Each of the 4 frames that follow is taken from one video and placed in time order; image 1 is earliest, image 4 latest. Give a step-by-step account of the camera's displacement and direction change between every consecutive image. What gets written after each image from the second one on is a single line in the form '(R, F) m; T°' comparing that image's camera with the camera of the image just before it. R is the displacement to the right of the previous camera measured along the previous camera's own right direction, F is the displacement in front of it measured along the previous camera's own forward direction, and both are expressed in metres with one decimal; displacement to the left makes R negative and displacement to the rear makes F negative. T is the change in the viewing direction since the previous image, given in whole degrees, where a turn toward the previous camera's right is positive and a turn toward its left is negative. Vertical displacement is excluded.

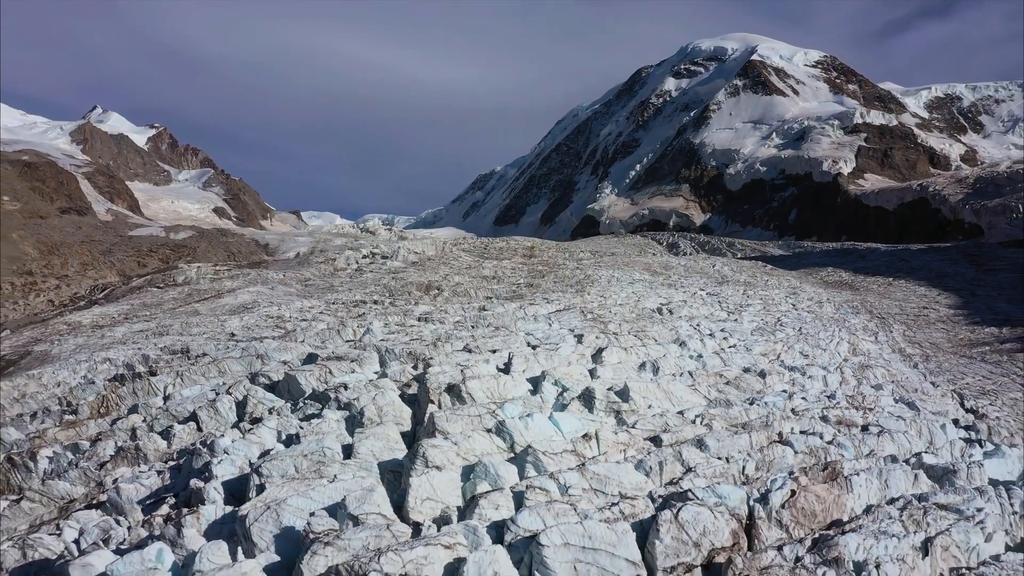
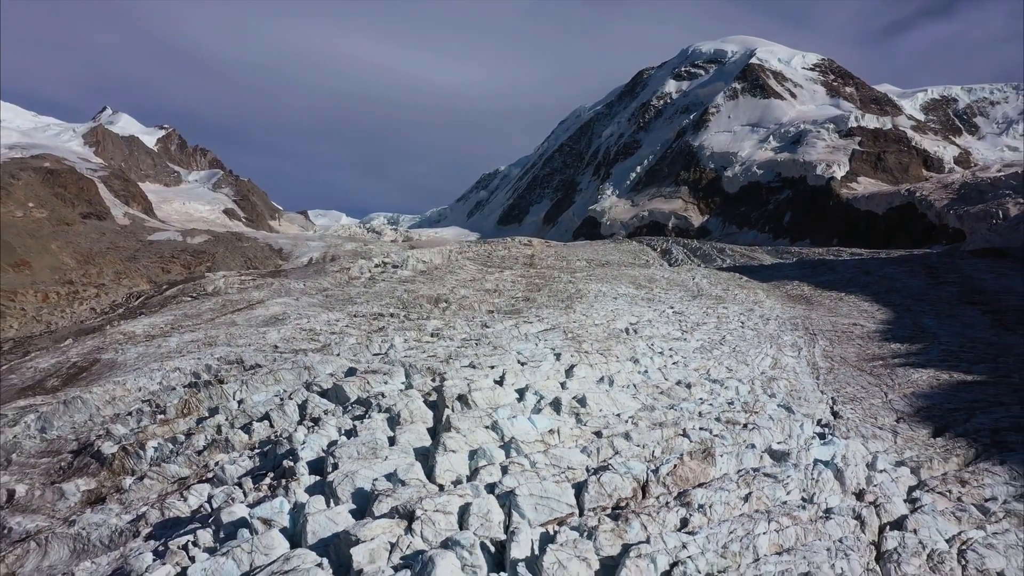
(+0.1, -1.8) m; 0°
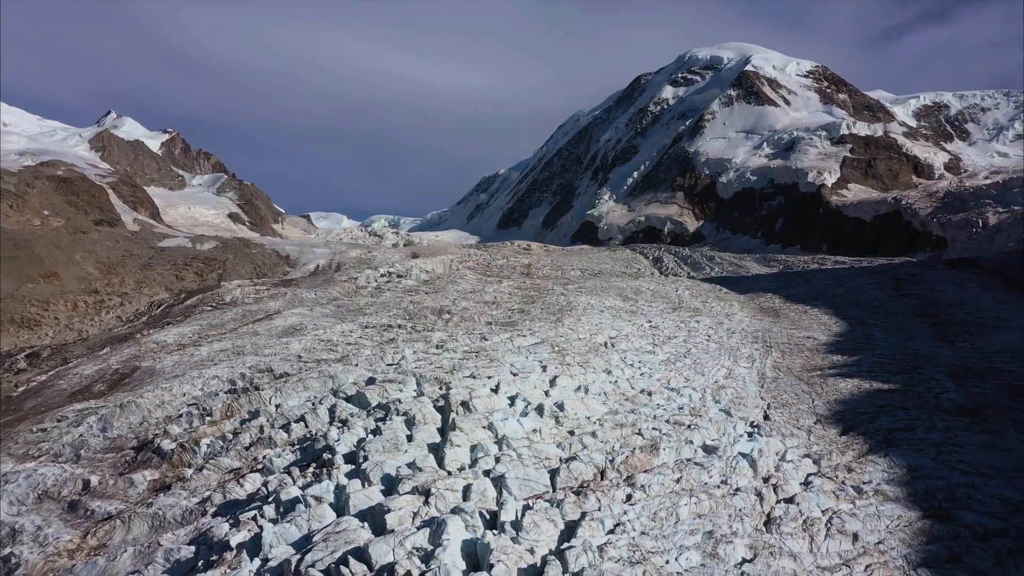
(+0.1, -1.5) m; 0°
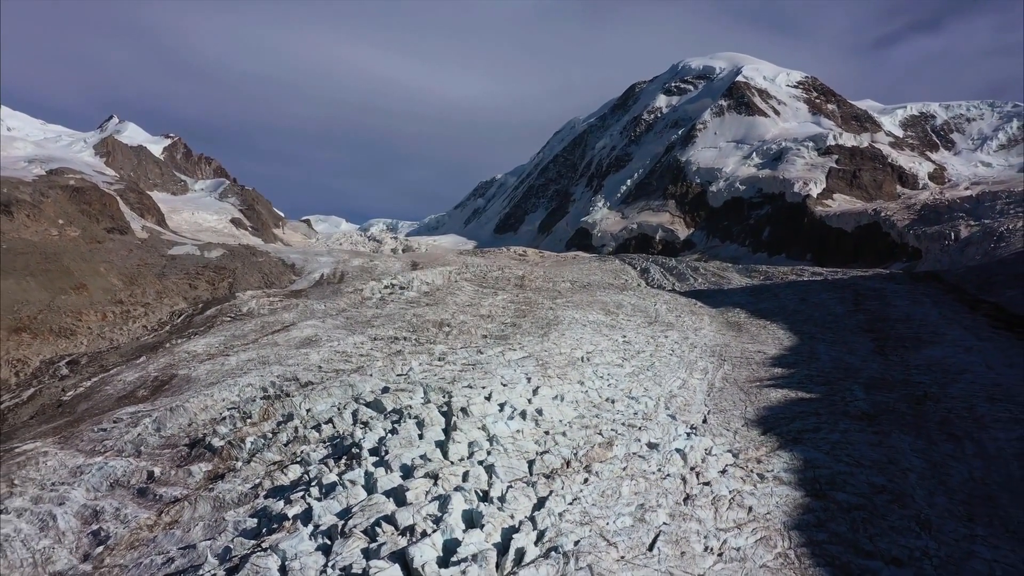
(+0.1, -1.9) m; 0°
